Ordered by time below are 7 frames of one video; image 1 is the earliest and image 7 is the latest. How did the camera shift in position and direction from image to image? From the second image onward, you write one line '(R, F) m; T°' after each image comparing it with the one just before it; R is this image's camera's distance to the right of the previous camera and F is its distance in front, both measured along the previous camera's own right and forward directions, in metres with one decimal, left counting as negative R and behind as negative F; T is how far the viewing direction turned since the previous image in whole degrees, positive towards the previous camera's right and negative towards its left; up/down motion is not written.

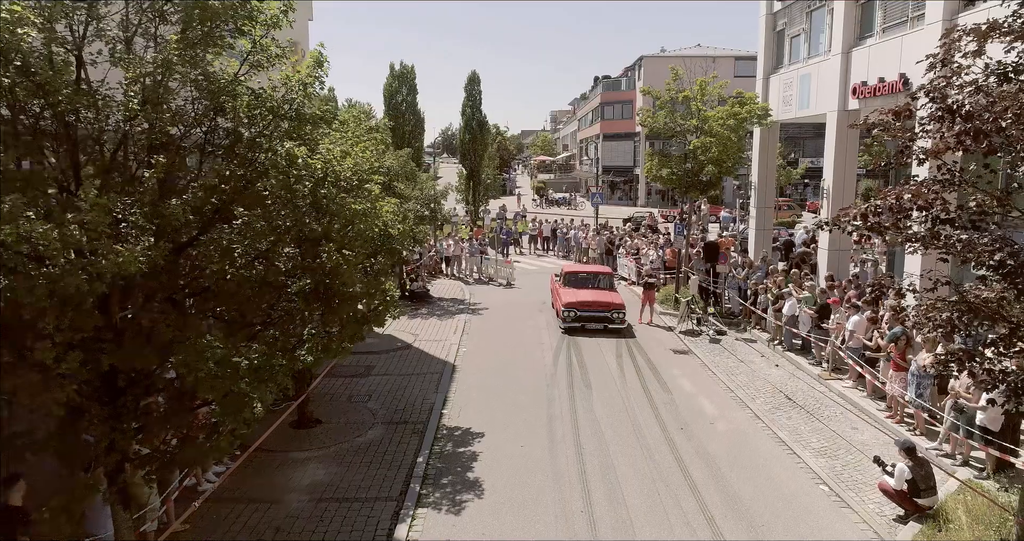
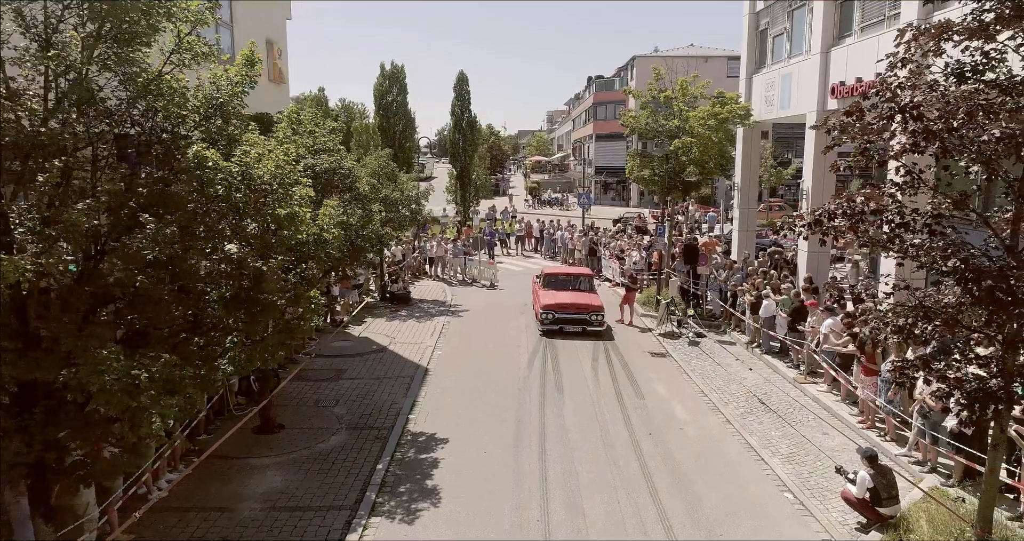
(+0.5, +0.2) m; 0°
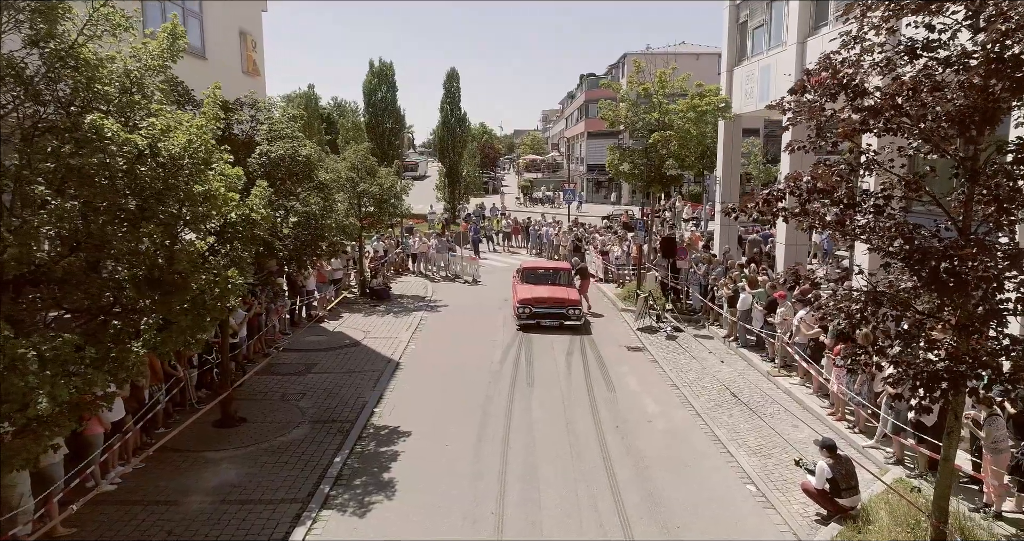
(+0.5, +0.2) m; 0°
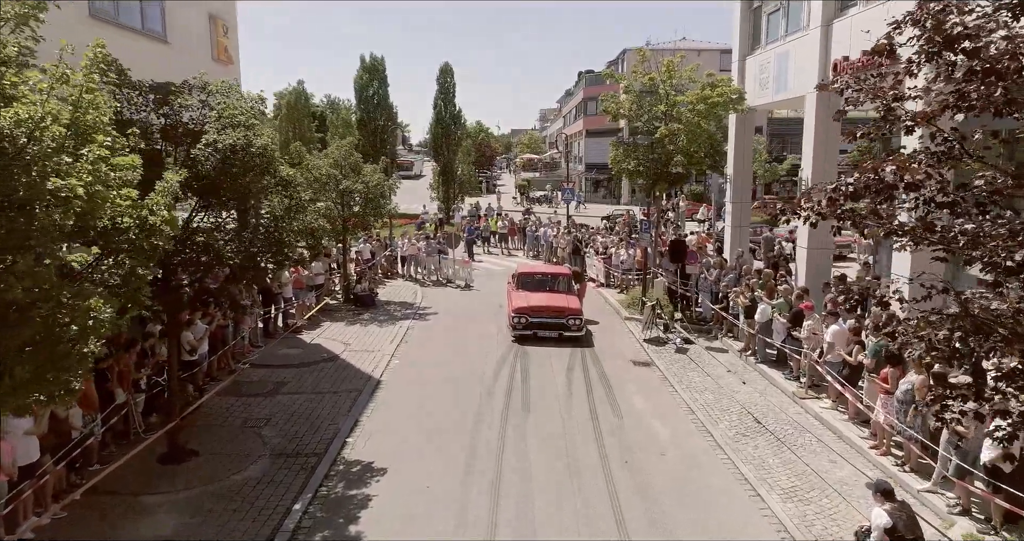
(+0.1, +1.5) m; 0°
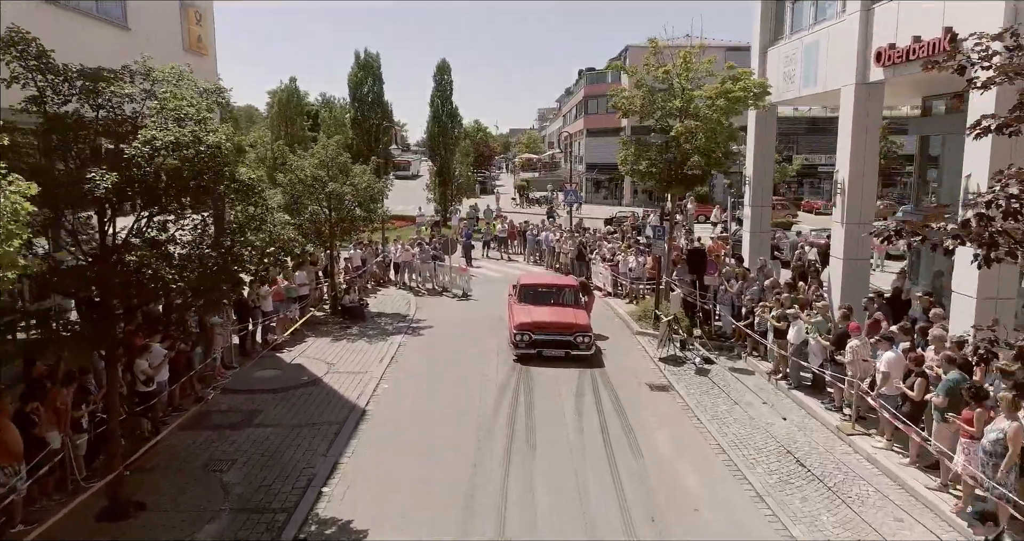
(-0.1, +1.5) m; 0°
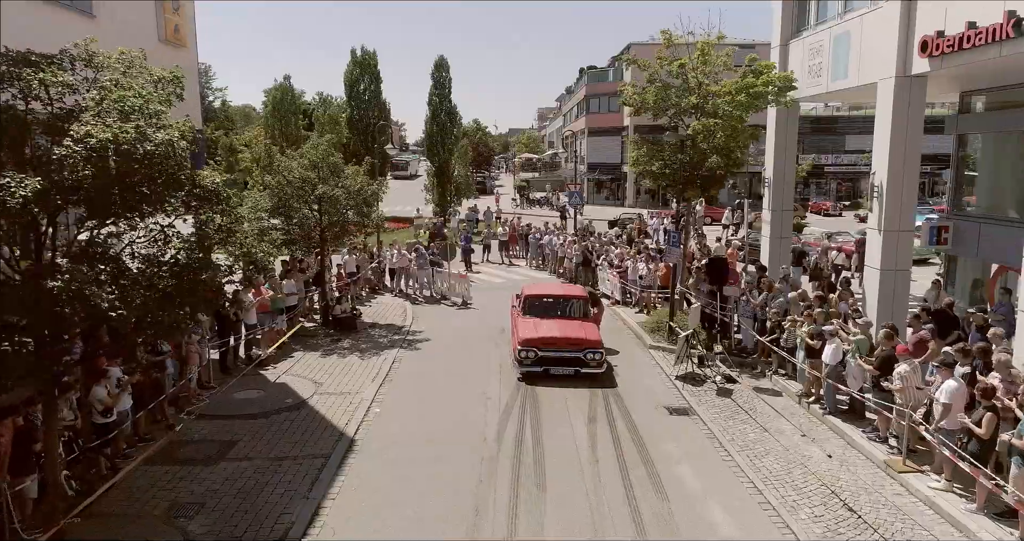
(-0.1, +1.2) m; 0°
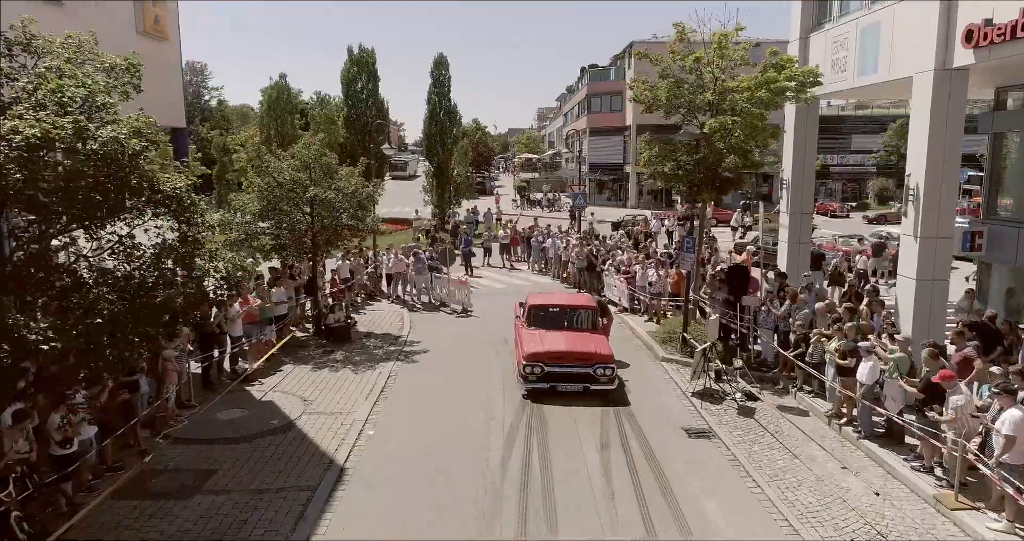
(-0.1, +0.9) m; 0°
